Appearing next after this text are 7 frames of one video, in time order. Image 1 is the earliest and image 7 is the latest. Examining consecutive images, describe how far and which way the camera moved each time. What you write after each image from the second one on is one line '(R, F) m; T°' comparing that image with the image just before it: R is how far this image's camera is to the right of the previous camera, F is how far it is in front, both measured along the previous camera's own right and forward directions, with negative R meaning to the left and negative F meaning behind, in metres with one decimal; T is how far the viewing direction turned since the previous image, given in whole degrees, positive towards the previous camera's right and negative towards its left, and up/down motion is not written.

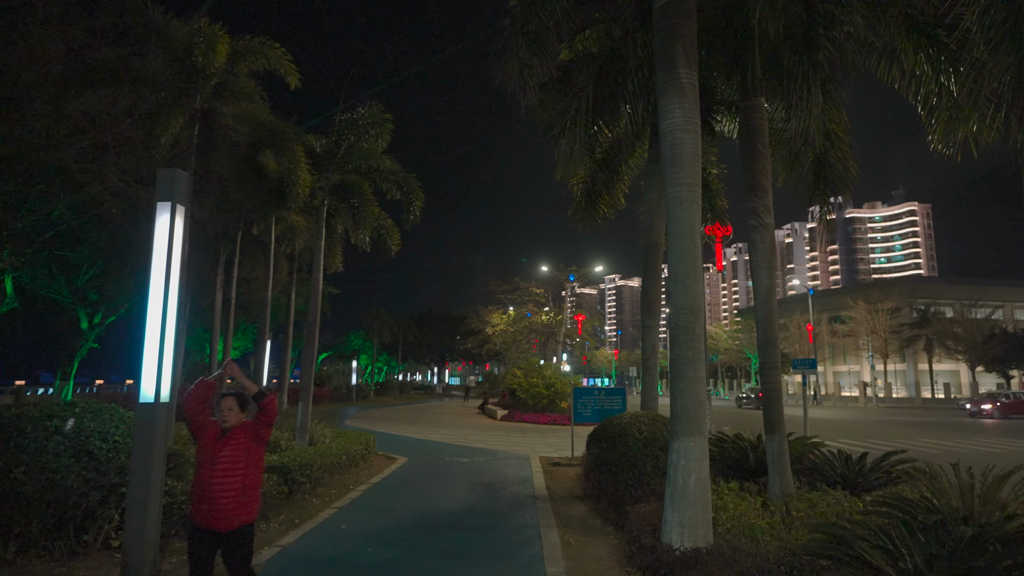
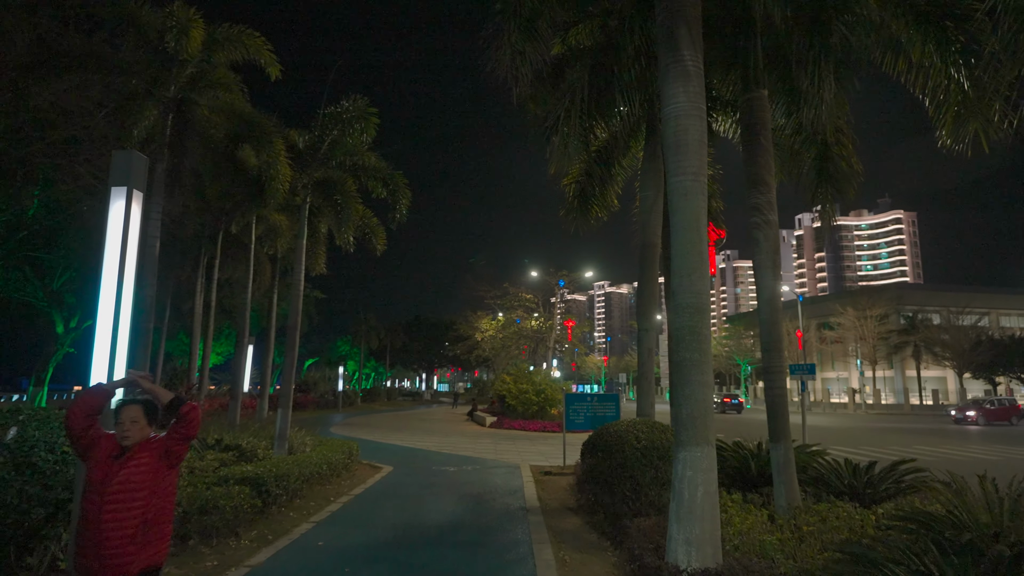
(0.0, +0.5) m; +1°
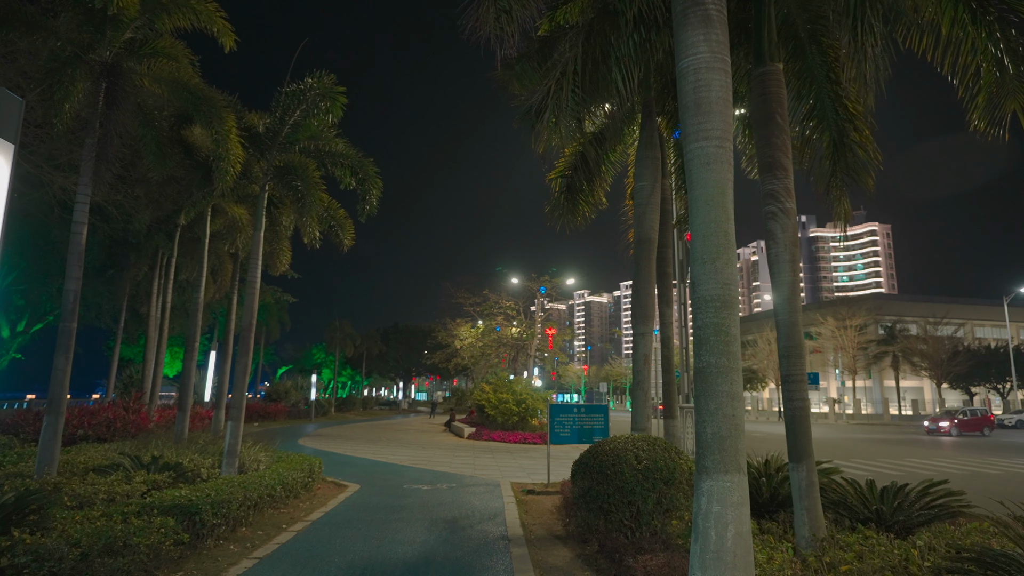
(0.0, +1.2) m; +2°
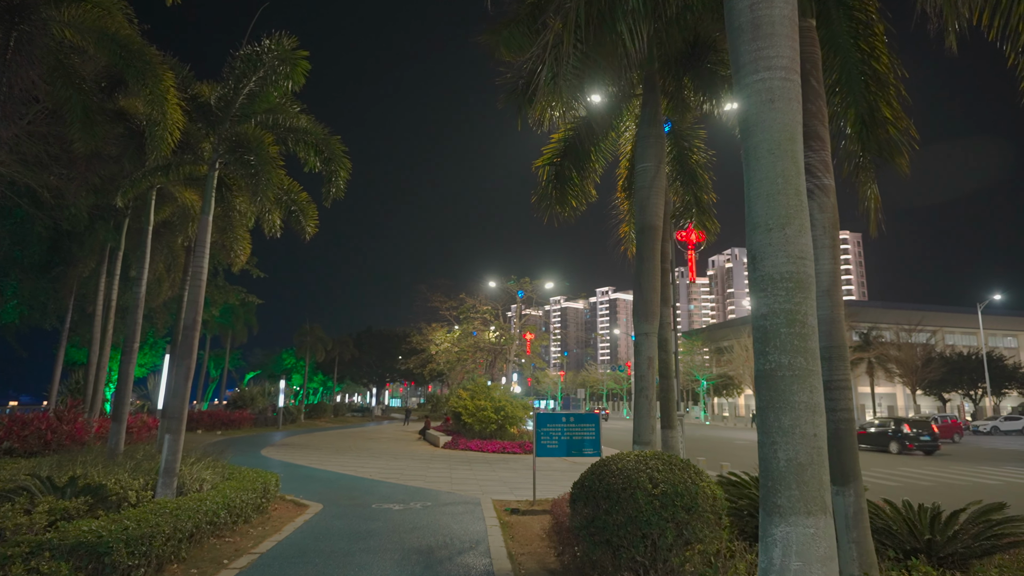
(-0.1, +1.3) m; +2°
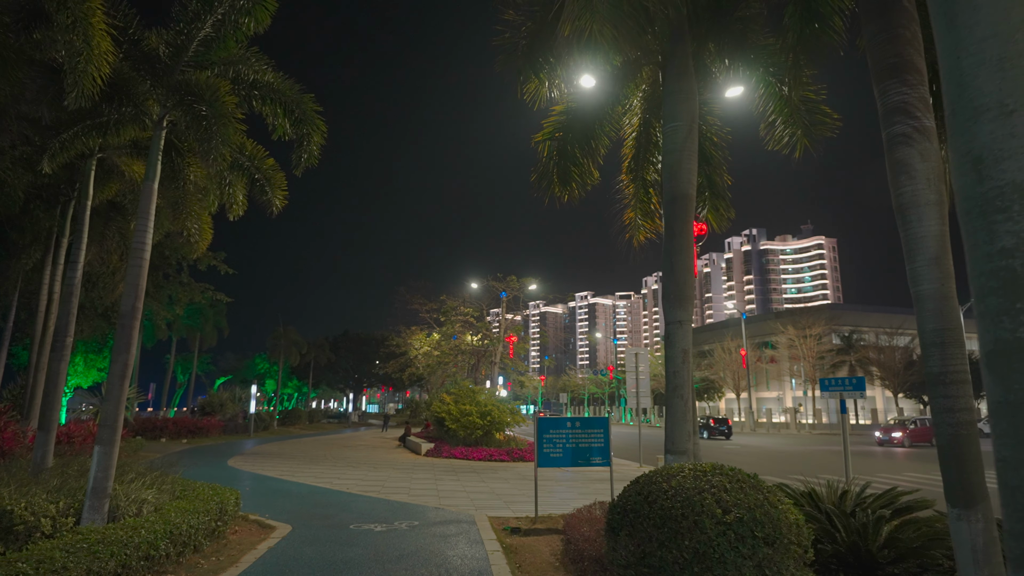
(-0.4, +1.5) m; +2°
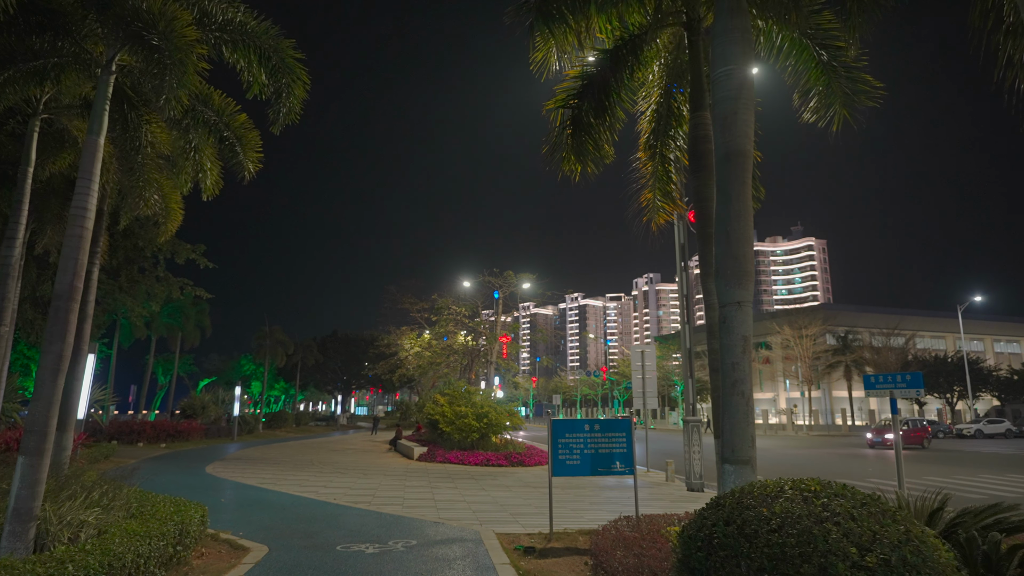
(-0.3, +1.3) m; +1°
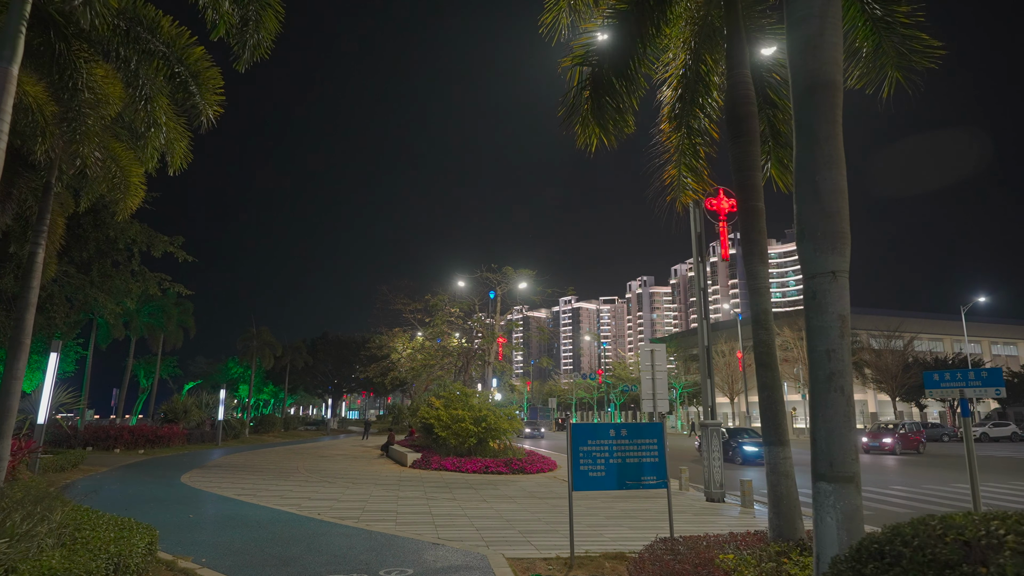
(-0.3, +1.4) m; +1°
